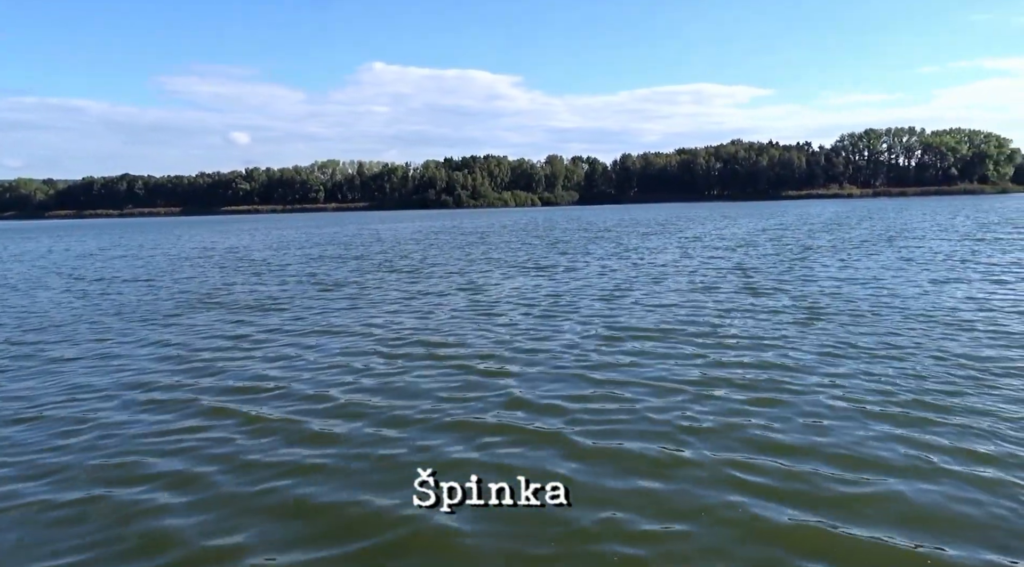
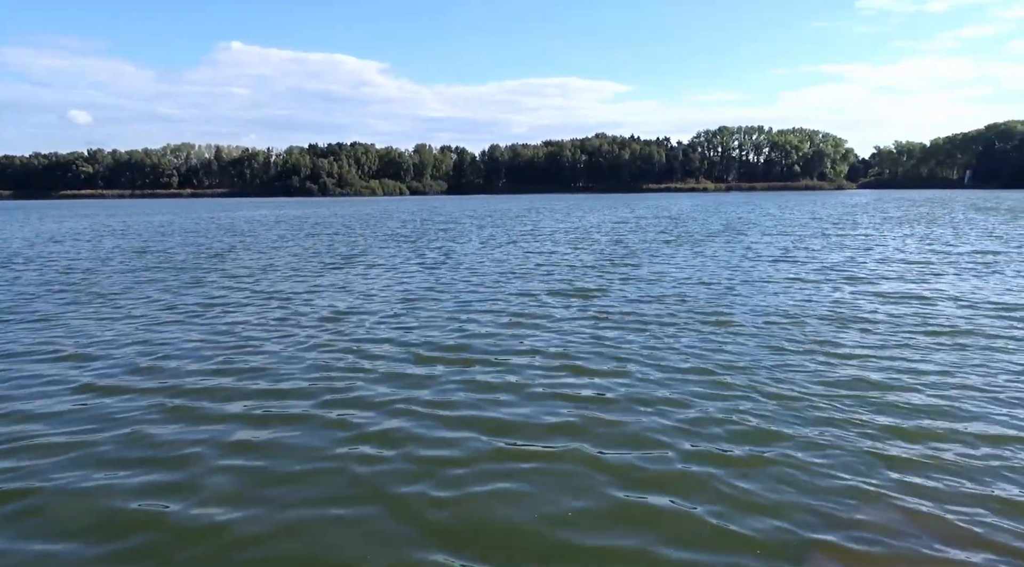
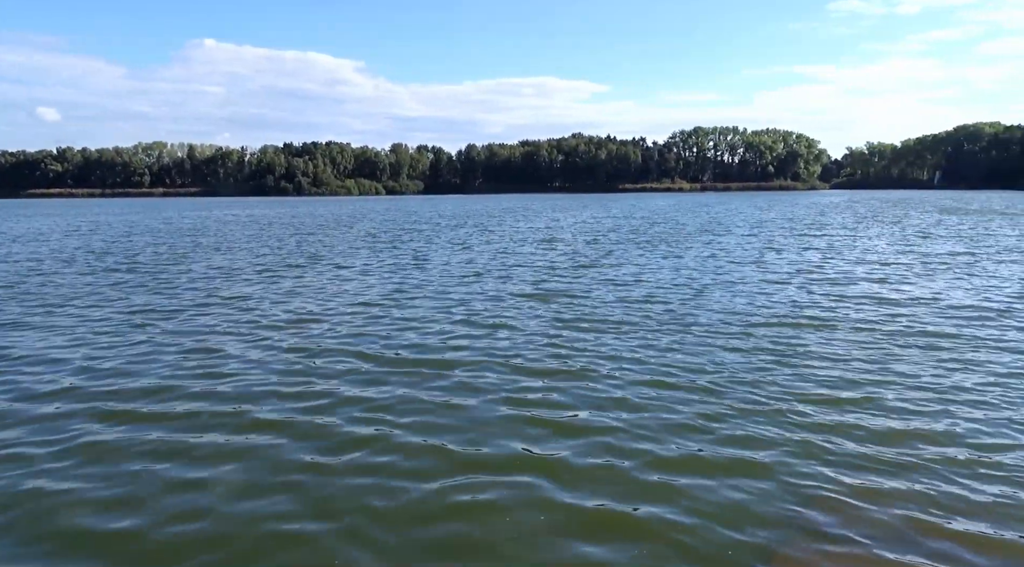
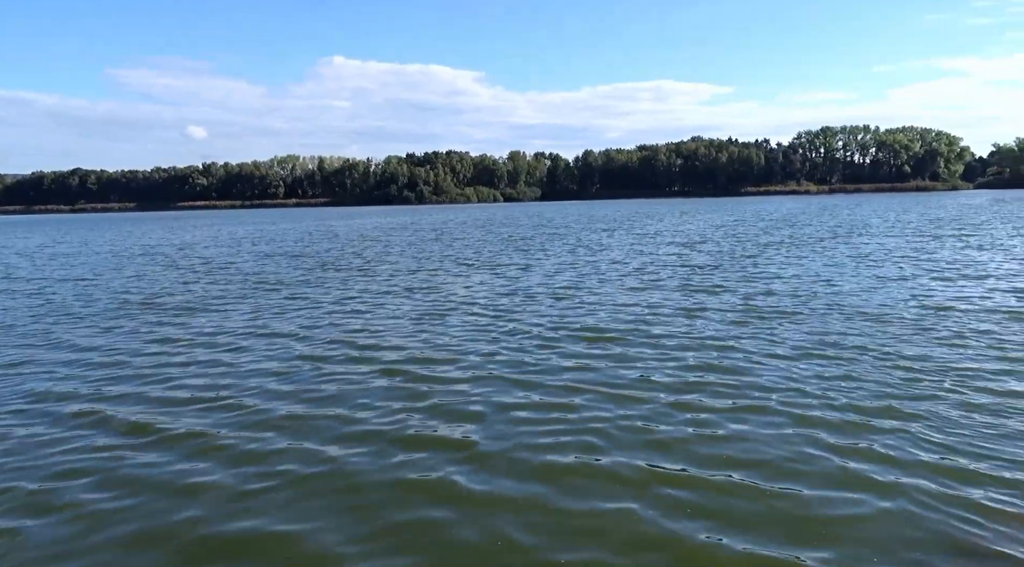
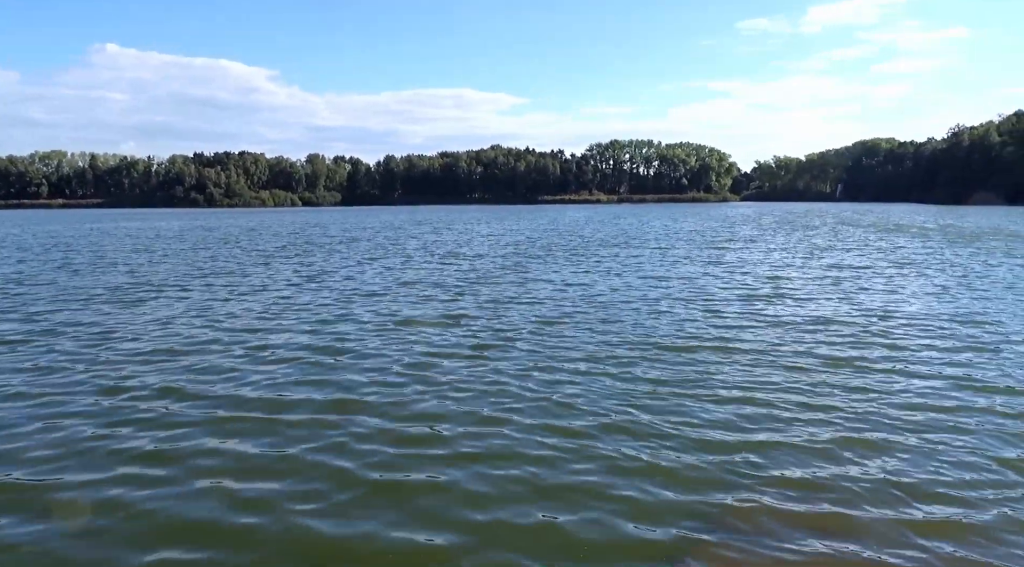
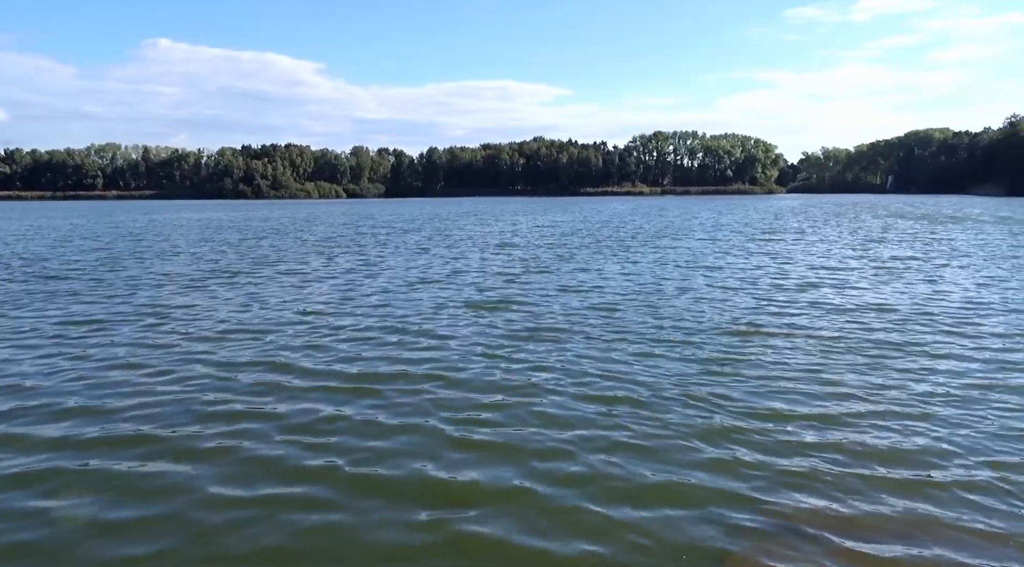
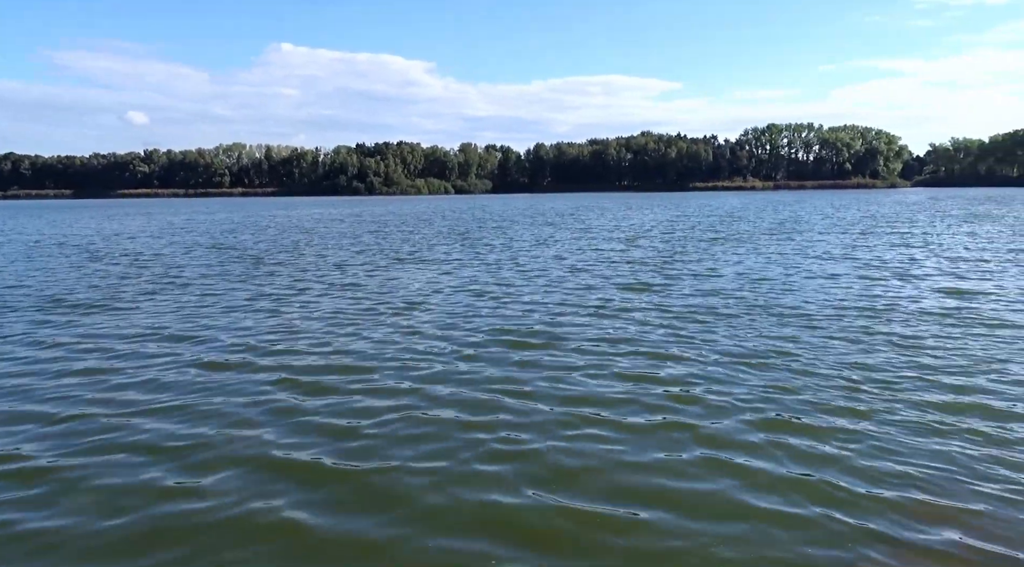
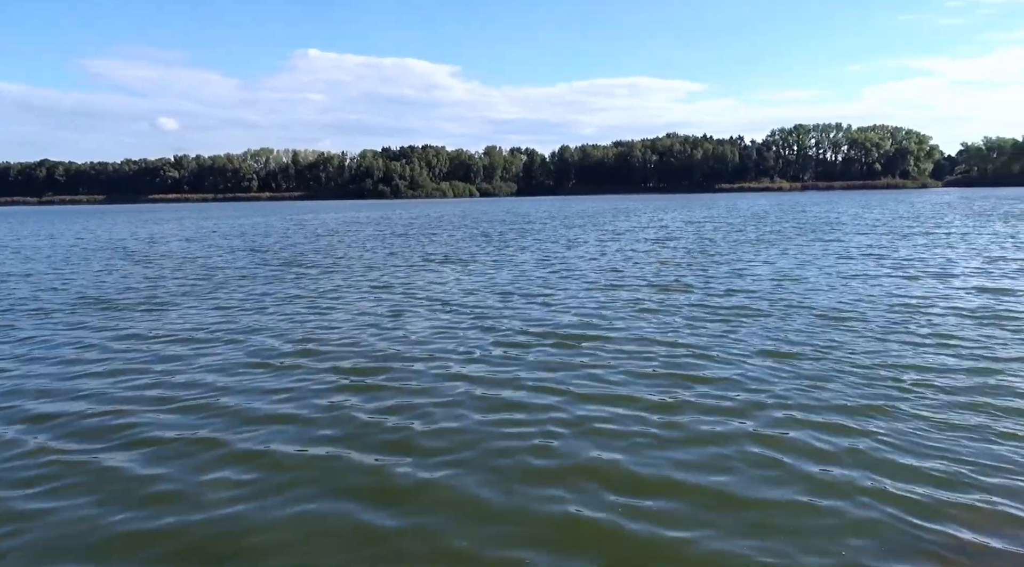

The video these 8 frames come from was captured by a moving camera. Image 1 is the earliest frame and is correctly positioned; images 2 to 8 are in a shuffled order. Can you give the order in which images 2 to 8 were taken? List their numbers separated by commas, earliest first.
4, 8, 7, 2, 3, 6, 5
